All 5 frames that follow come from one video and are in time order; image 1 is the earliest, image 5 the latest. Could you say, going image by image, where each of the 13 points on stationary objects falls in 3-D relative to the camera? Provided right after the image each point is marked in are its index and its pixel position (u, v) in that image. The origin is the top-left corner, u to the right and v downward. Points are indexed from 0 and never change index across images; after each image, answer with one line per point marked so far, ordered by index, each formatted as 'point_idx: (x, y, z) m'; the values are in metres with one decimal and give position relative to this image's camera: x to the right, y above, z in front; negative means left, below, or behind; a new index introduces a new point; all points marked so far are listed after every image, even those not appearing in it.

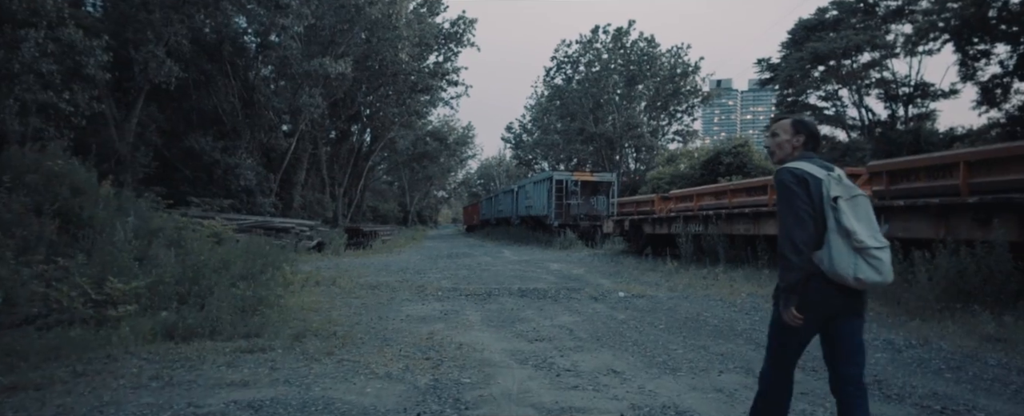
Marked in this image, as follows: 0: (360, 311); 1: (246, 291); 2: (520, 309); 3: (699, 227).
0: (-2.4, -1.6, +8.9) m
1: (-3.6, -1.1, +7.8) m
2: (+0.1, -1.6, +9.1) m
3: (+5.6, -0.6, +17.2) m
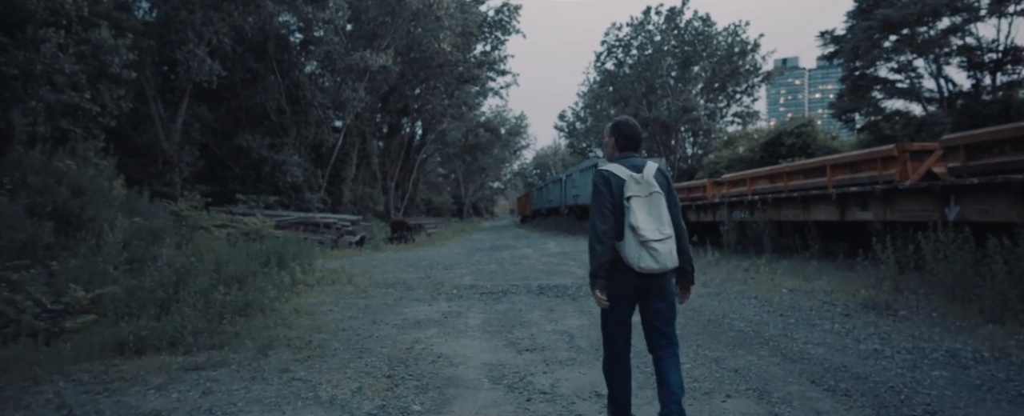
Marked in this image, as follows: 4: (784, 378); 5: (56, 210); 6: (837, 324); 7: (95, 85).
0: (-2.3, -1.6, +8.3) m
1: (-3.6, -1.1, +7.4) m
2: (+0.2, -1.5, +8.3) m
3: (+6.4, -0.2, +15.8) m
4: (+2.1, -1.3, +4.5) m
5: (-7.1, 0.0, +8.8) m
6: (+3.6, -1.3, +6.3) m
7: (-10.5, +3.1, +14.4) m
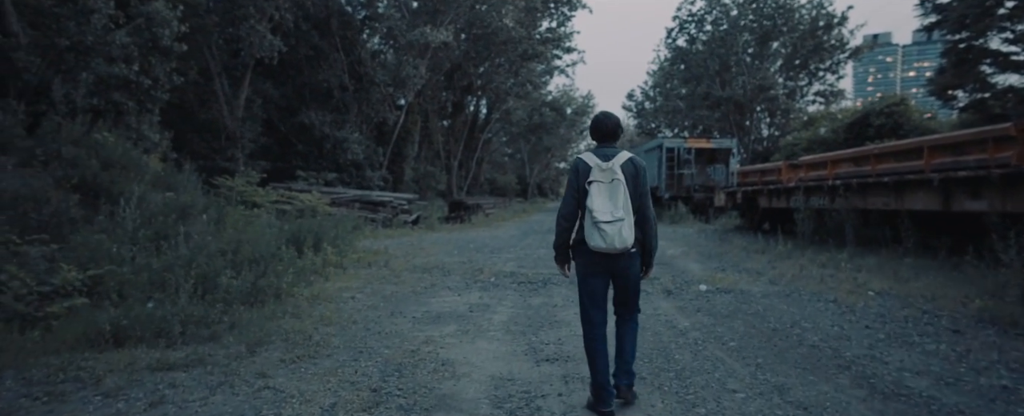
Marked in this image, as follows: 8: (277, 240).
0: (-1.8, -1.3, +7.7) m
1: (-3.3, -0.9, +6.9) m
2: (+0.7, -1.3, +7.4) m
3: (+7.7, +0.2, +14.0) m
4: (+2.1, -1.3, +3.4) m
5: (-6.5, +0.4, +8.7) m
6: (+3.8, -1.2, +5.0) m
7: (-9.3, +3.7, +14.5) m
8: (-4.0, -0.5, +9.8) m
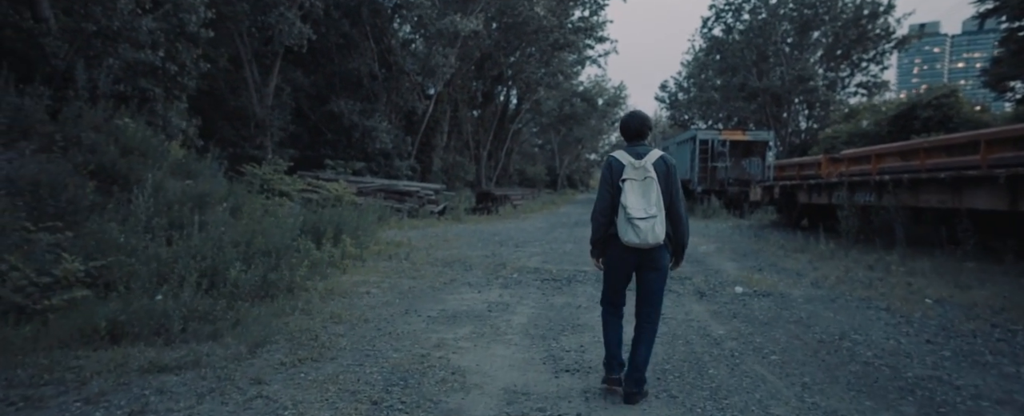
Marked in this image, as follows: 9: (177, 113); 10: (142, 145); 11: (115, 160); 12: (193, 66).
0: (-1.5, -1.2, +7.4) m
1: (-3.0, -0.7, +6.6) m
2: (+0.9, -1.2, +6.9) m
3: (+8.3, +0.2, +13.2) m
4: (+2.2, -1.3, +2.9) m
5: (-6.1, +0.6, +8.5) m
6: (+3.9, -1.2, +4.4) m
7: (-8.5, +4.1, +14.5) m
8: (-3.6, -0.4, +9.6) m
9: (-8.8, +2.5, +15.1) m
10: (-6.2, +1.1, +9.7) m
11: (-6.0, +0.7, +8.7) m
12: (-8.3, +3.7, +15.0) m
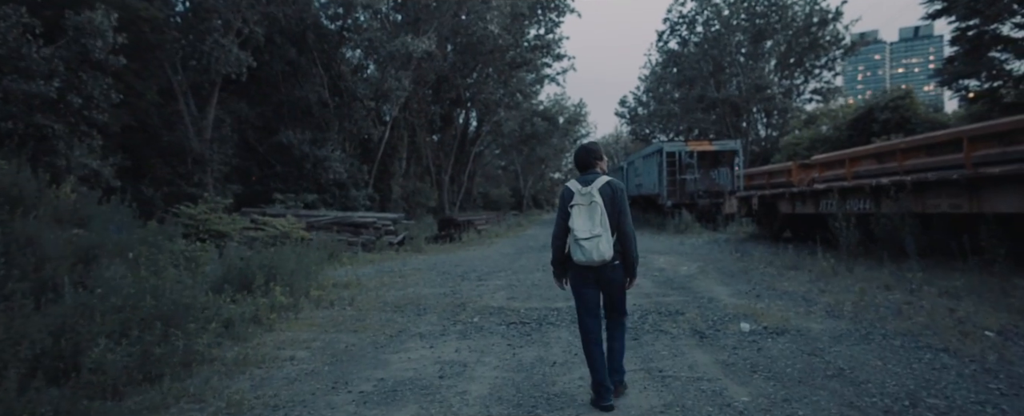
0: (-1.9, -1.6, +5.8) m
1: (-3.4, -1.2, +5.0) m
2: (+0.5, -1.5, +5.5) m
3: (+7.5, +0.1, +12.3) m
4: (+2.0, -1.4, +1.6) m
5: (-6.7, -0.2, +6.8) m
6: (+3.6, -1.2, +3.2) m
7: (-9.6, +2.9, +12.7) m
8: (-4.2, -1.0, +7.9) m
9: (-9.9, +1.3, +13.2) m
10: (-6.9, +0.3, +7.9) m
11: (-6.6, 0.0, +7.0) m
12: (-9.4, +2.5, +13.2) m
